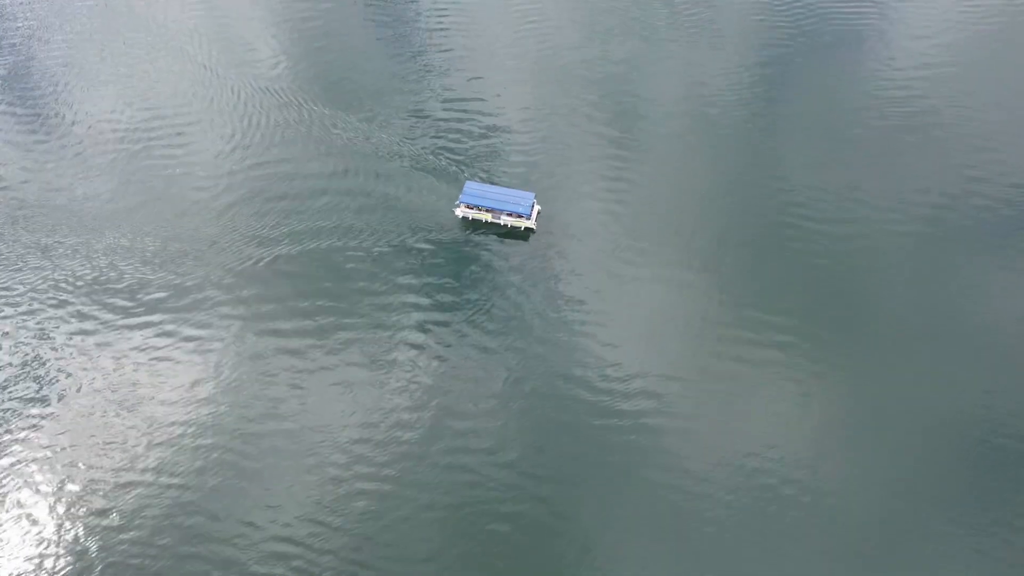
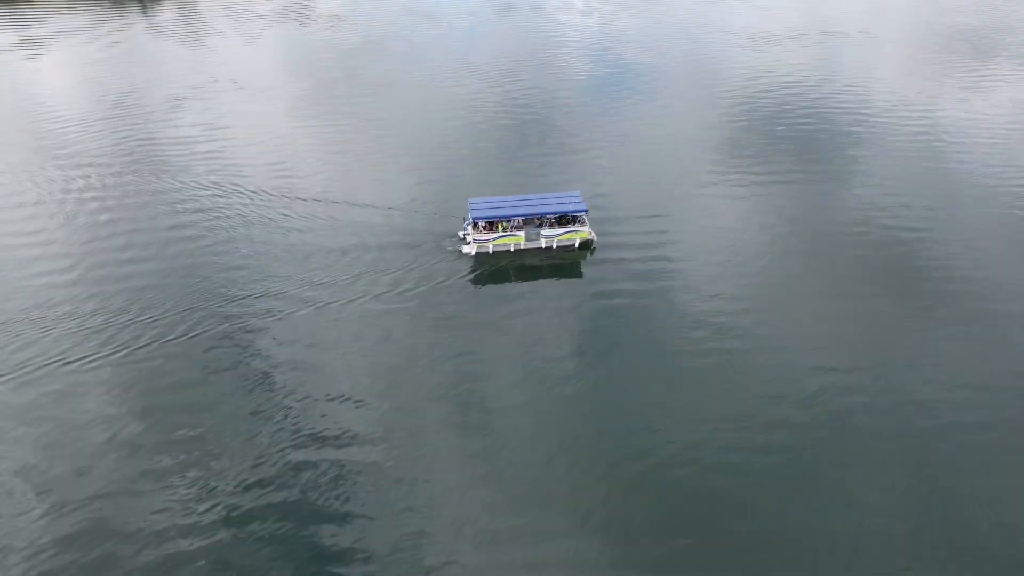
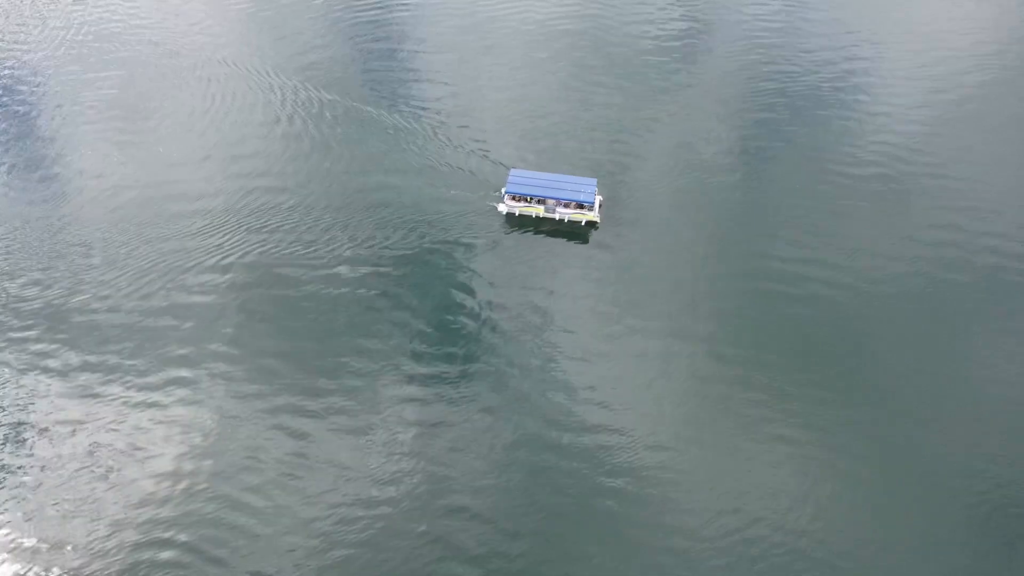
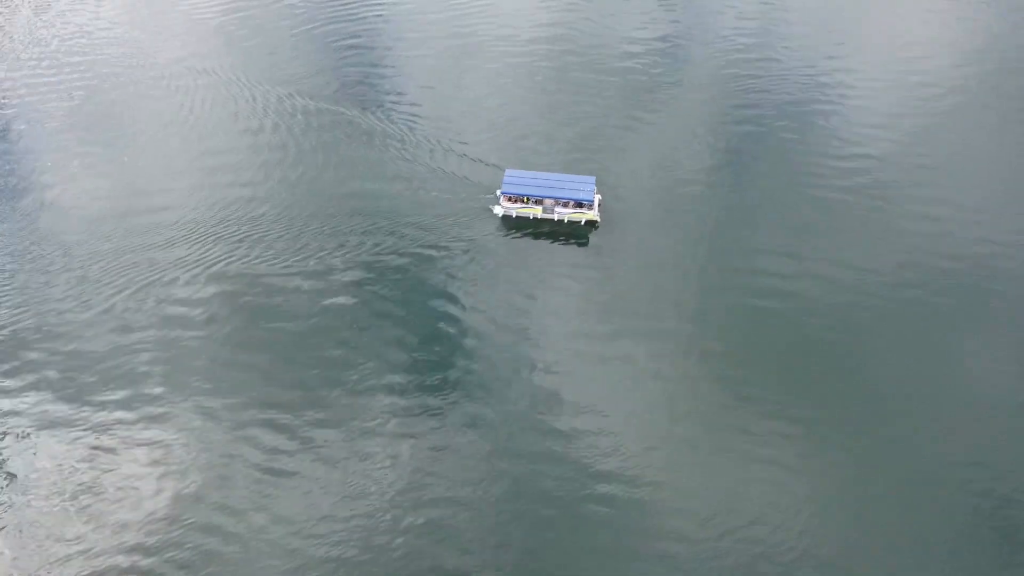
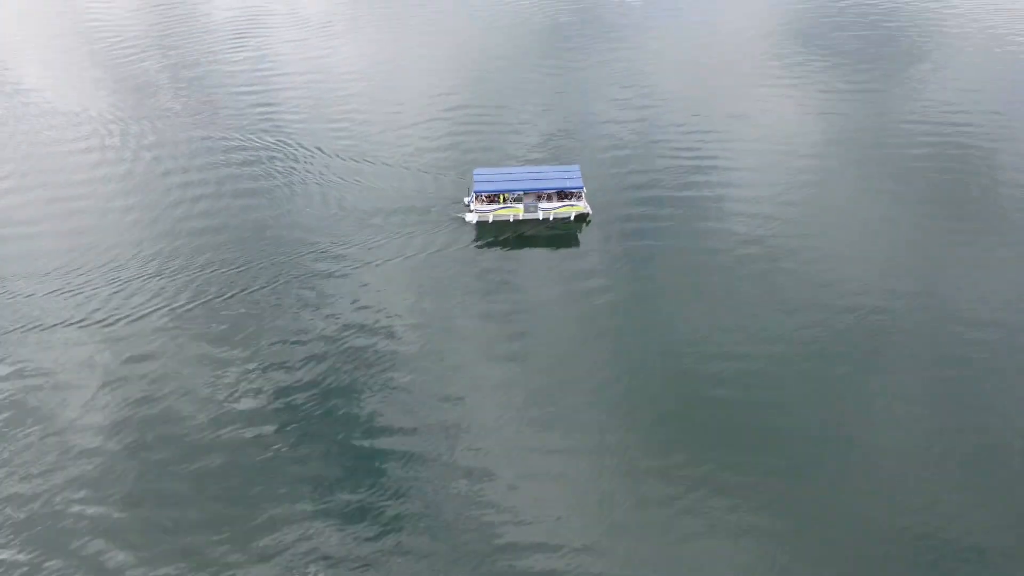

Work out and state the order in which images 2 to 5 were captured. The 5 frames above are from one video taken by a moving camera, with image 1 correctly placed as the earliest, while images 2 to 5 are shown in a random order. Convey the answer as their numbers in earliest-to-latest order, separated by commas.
3, 4, 5, 2
